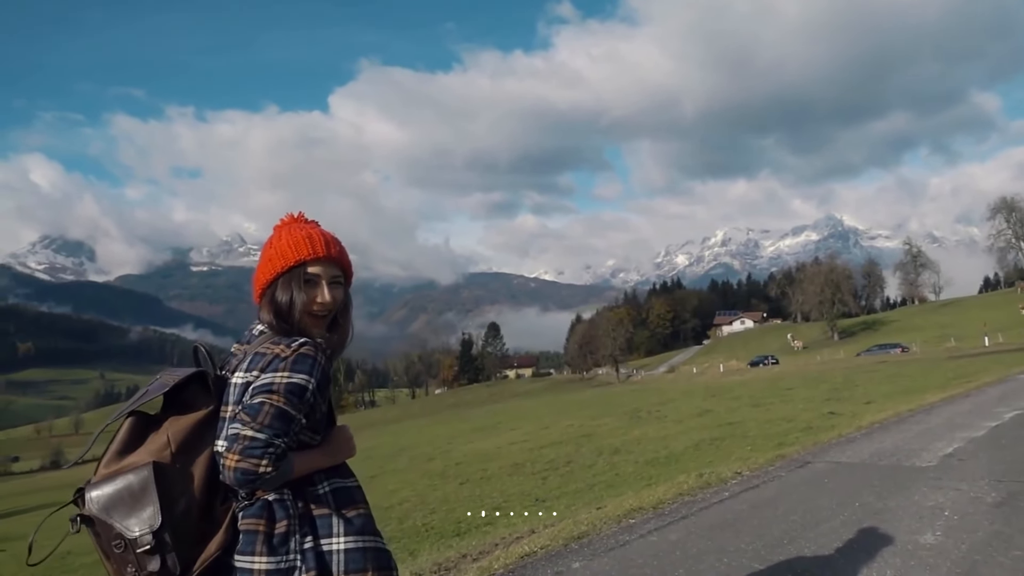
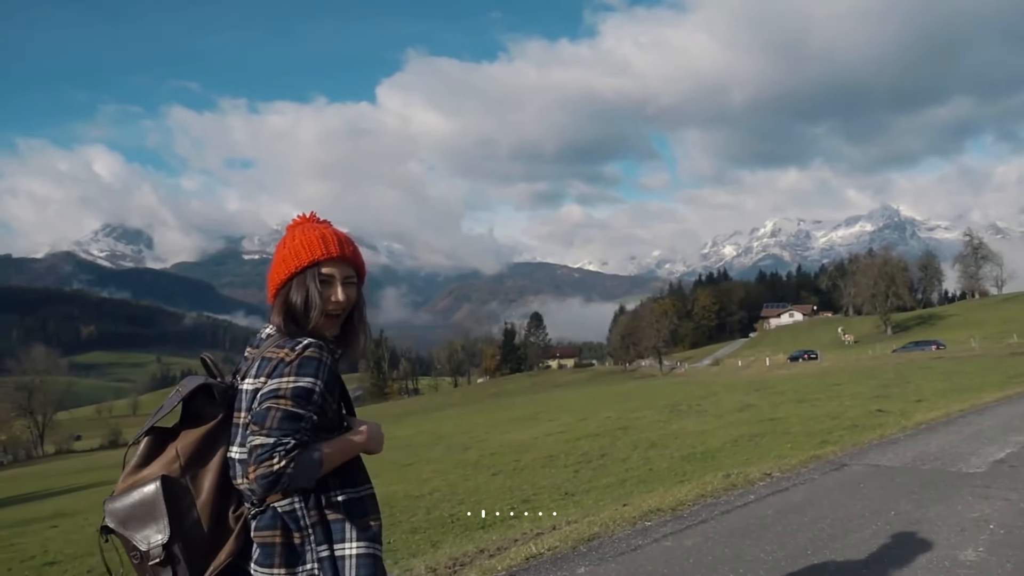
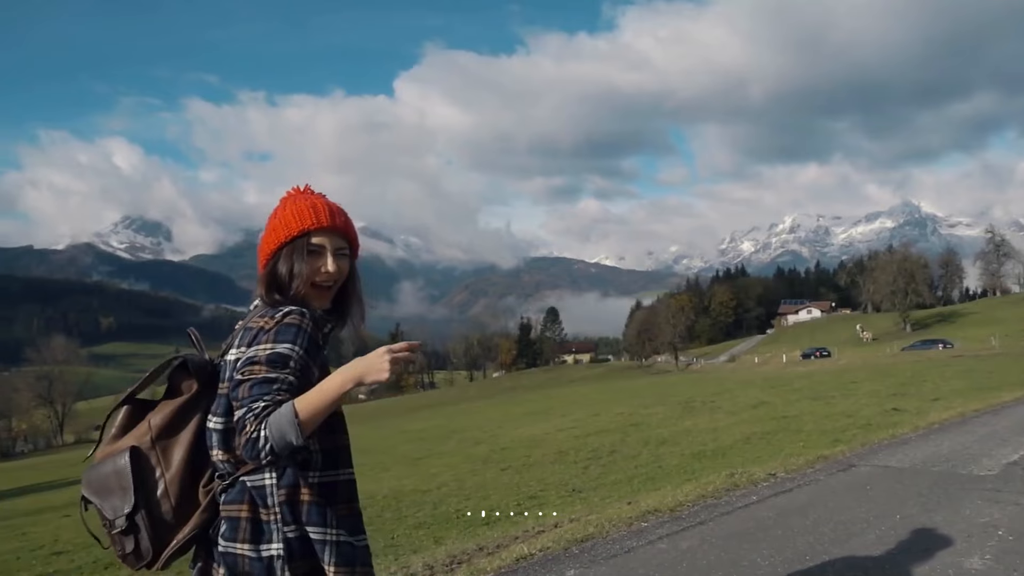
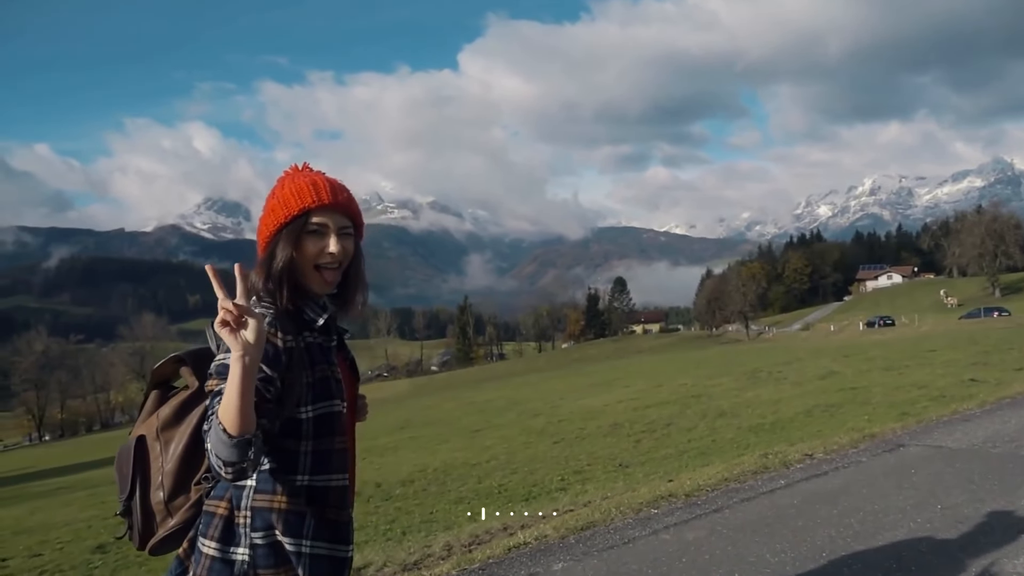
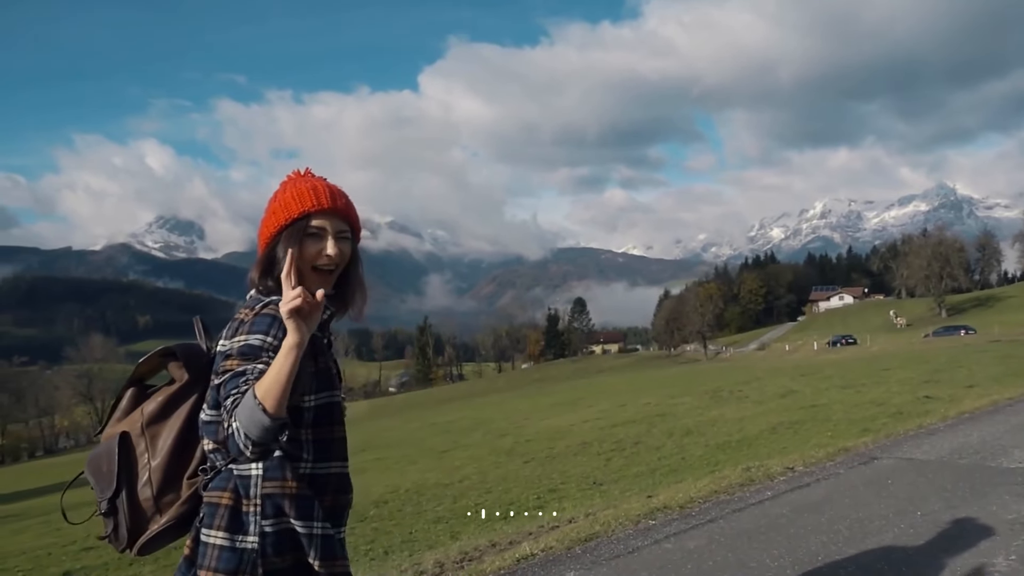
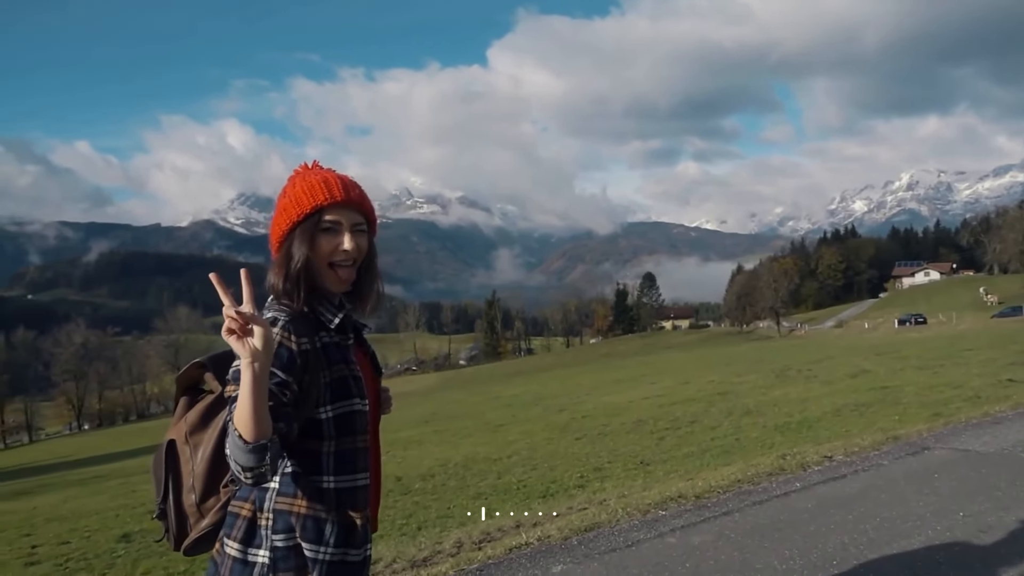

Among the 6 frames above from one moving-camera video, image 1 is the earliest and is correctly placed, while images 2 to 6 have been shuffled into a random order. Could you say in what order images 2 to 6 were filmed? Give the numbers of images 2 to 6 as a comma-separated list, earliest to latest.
2, 3, 5, 4, 6
